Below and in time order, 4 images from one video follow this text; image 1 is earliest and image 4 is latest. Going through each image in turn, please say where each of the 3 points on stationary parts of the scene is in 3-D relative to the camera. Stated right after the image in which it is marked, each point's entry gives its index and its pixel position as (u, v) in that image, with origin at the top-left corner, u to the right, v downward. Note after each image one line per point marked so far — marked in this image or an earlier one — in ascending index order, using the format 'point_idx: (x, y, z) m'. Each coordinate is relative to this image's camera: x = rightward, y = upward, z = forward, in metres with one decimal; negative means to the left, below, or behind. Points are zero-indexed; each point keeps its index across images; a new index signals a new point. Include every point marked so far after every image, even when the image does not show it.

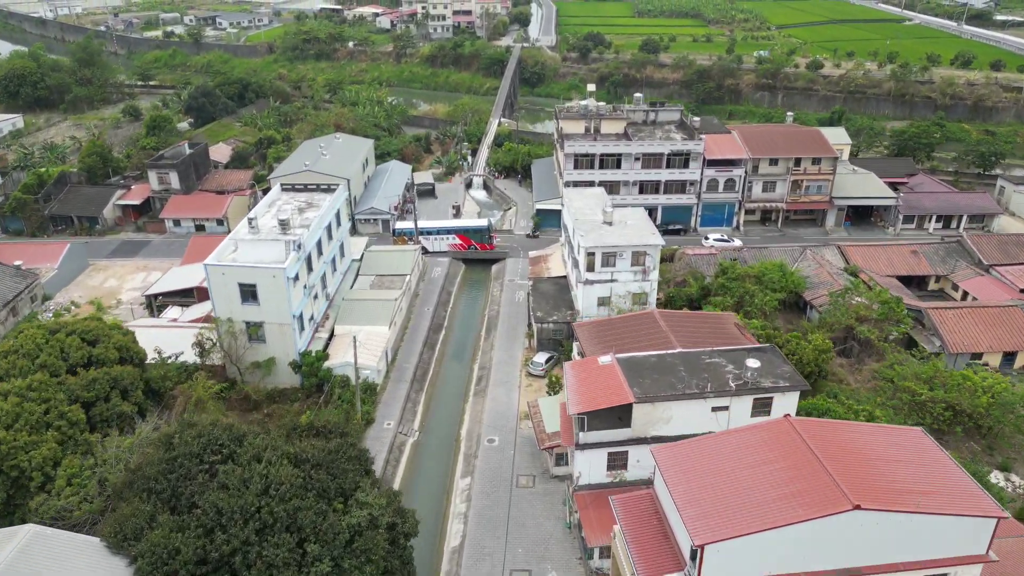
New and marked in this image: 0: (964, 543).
0: (+8.2, -4.6, +13.3) m
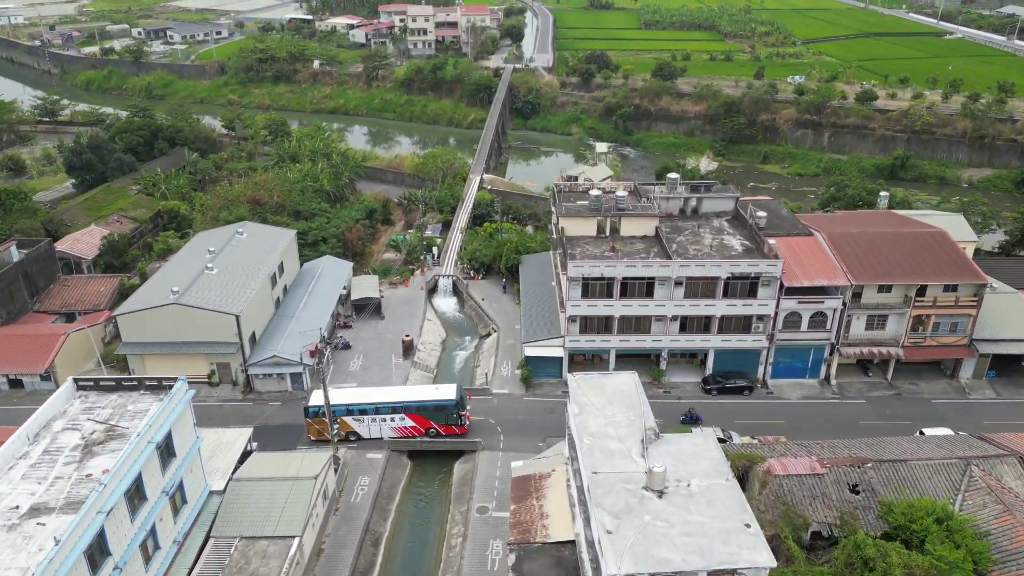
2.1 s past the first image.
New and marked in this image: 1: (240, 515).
0: (+7.5, -11.3, -0.1) m
1: (-6.9, -5.8, +18.6) m
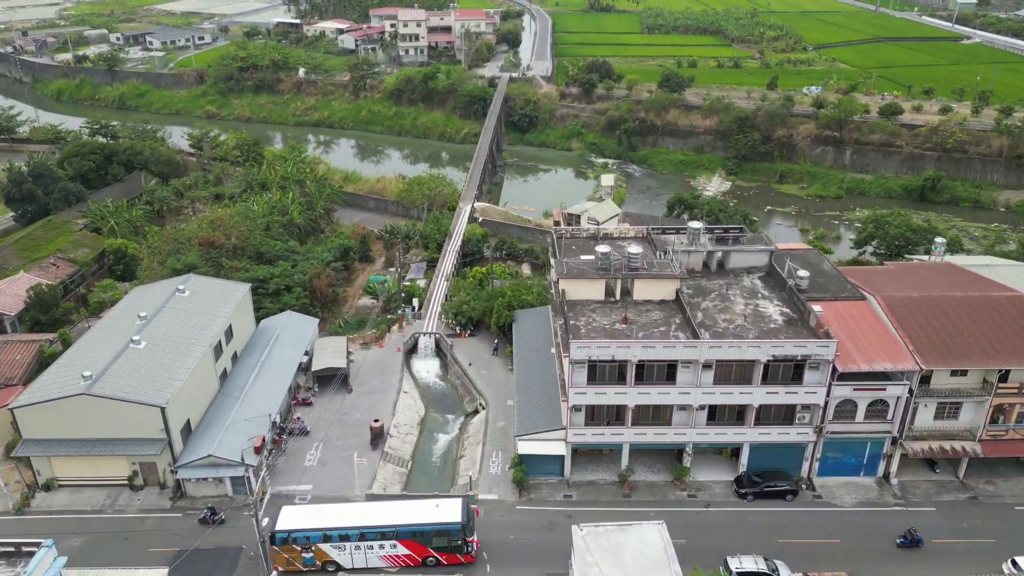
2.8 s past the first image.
0: (+7.2, -13.7, -4.9) m
1: (-7.2, -8.2, +13.8) m
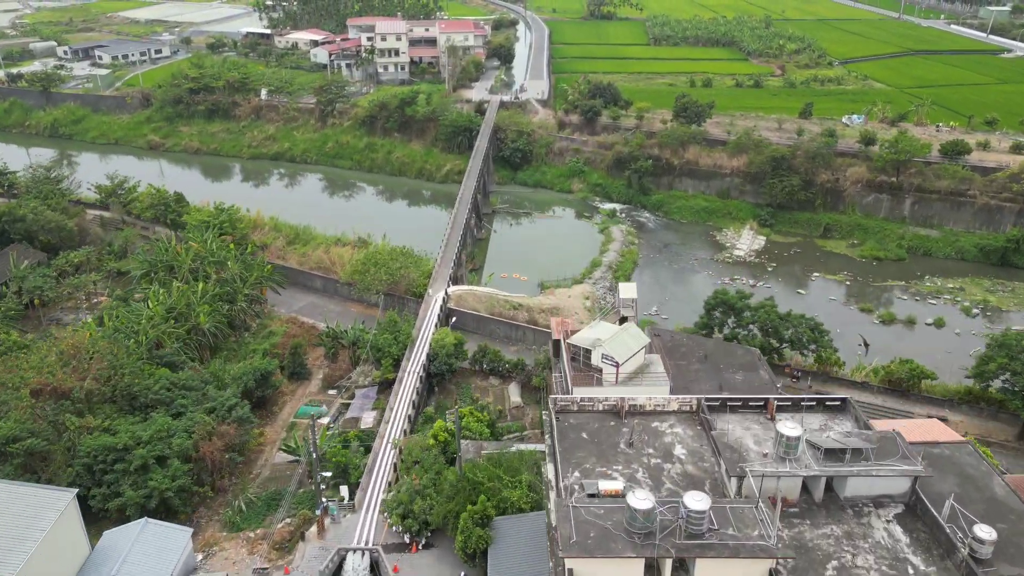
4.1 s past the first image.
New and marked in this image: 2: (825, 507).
0: (+6.8, -18.7, -14.8) m
1: (-7.7, -13.2, +3.8) m
2: (+6.4, -4.4, +14.8) m
